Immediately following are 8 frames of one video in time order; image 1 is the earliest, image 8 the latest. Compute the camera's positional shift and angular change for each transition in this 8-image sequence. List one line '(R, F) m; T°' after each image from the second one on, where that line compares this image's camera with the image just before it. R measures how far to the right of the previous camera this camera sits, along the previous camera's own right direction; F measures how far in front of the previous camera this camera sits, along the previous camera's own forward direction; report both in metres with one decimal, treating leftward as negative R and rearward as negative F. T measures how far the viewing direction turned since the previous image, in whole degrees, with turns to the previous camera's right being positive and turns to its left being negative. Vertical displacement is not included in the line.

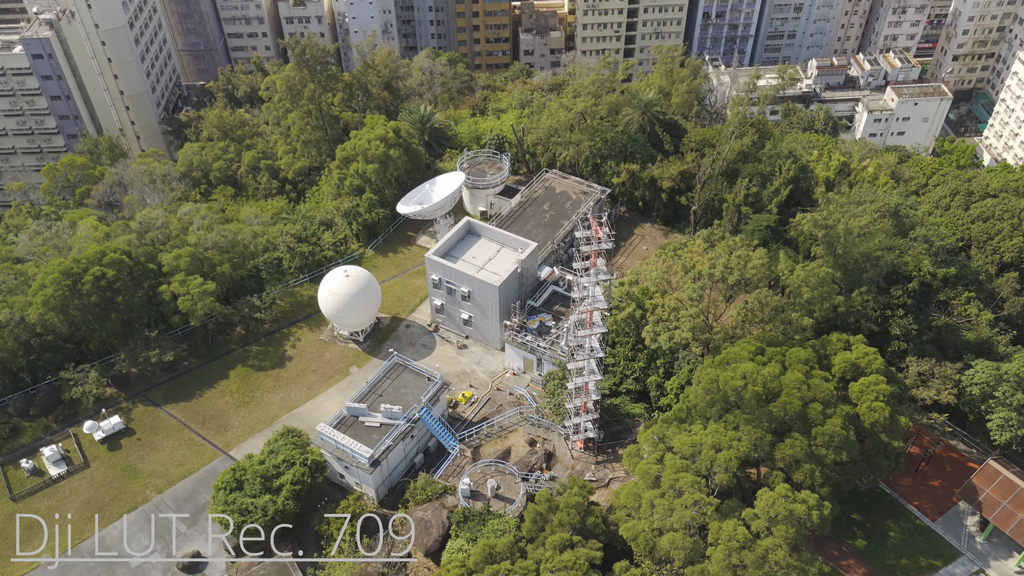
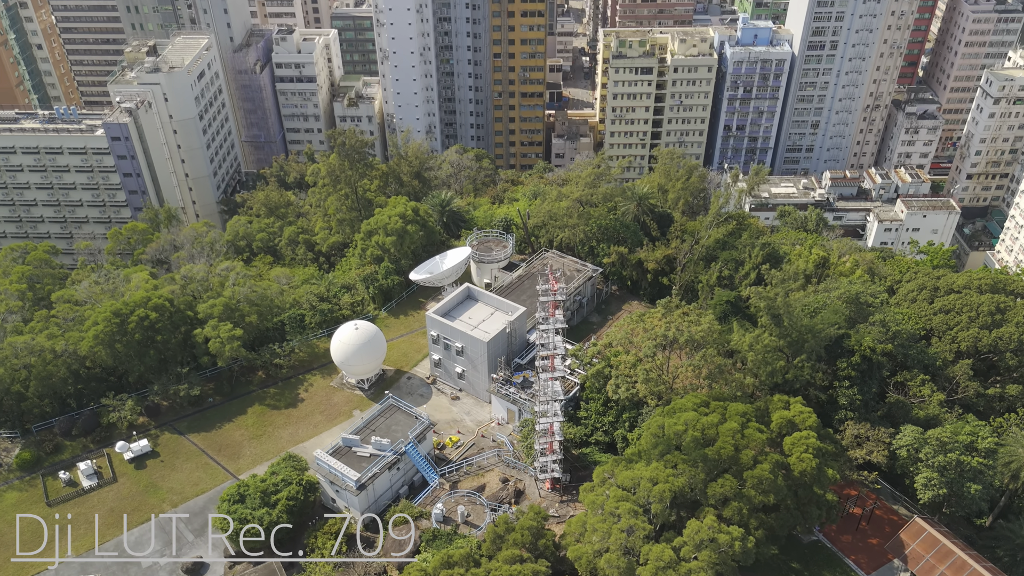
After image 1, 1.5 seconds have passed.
(+3.0, -4.5) m; -3°
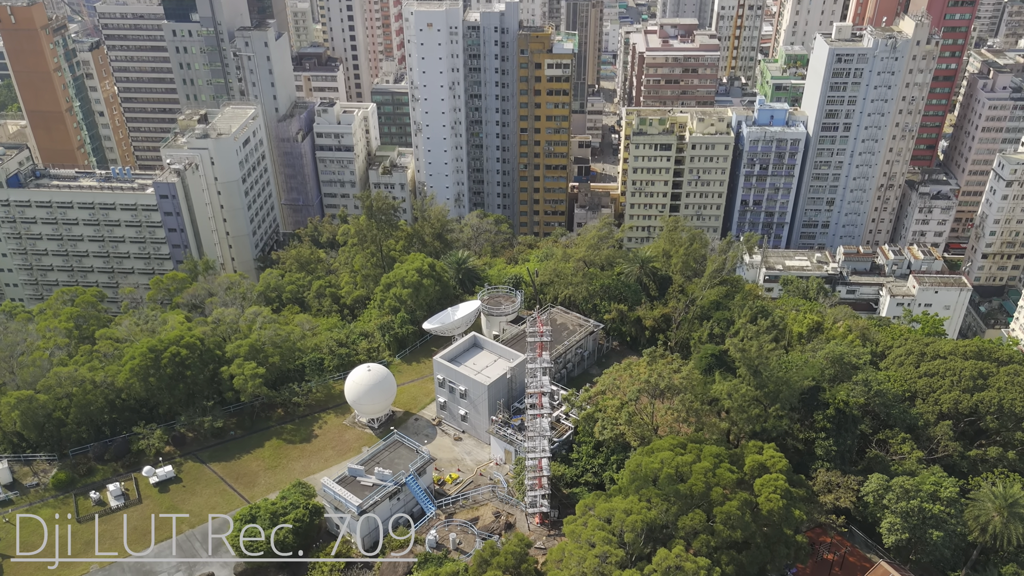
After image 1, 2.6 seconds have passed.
(+1.8, -3.3) m; -3°
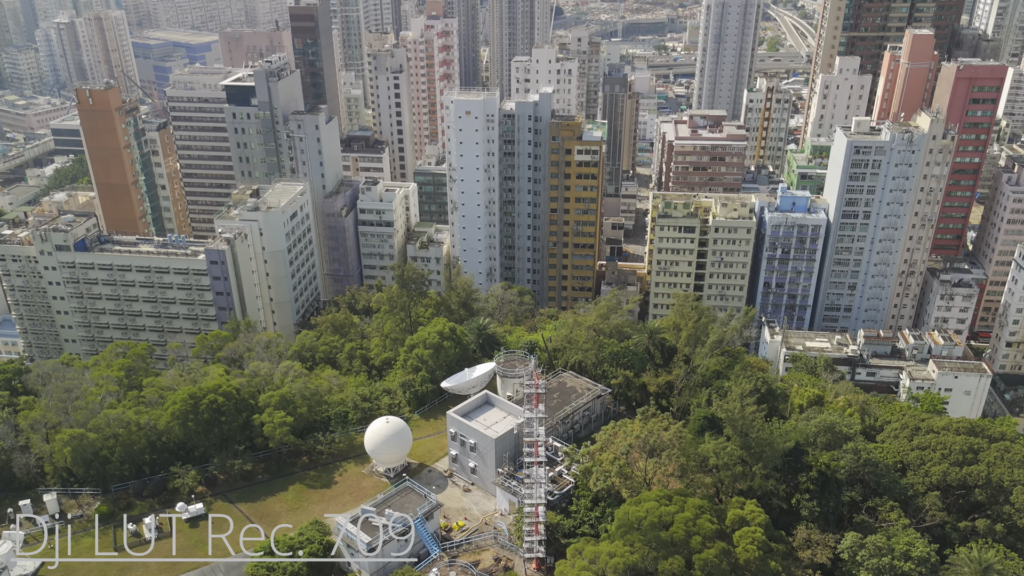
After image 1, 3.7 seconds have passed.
(+2.0, -3.9) m; -3°
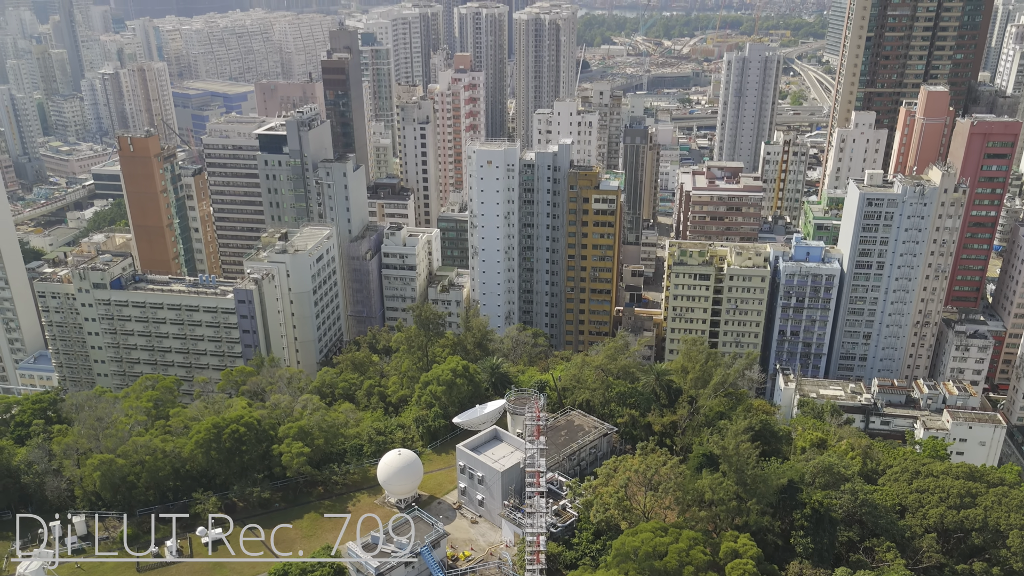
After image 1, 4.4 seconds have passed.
(+1.1, -2.4) m; -2°
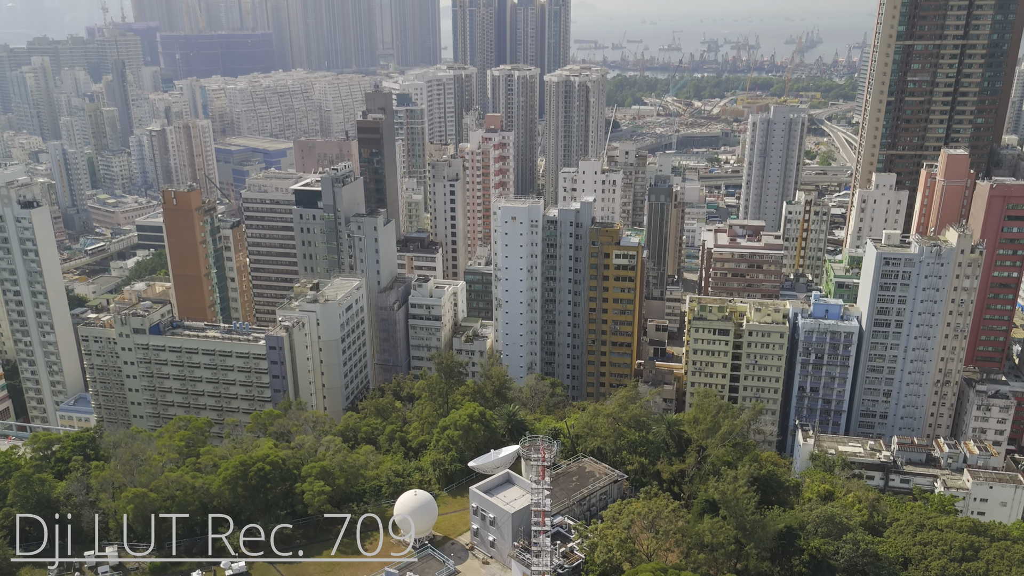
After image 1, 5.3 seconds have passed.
(+1.2, -2.8) m; -2°
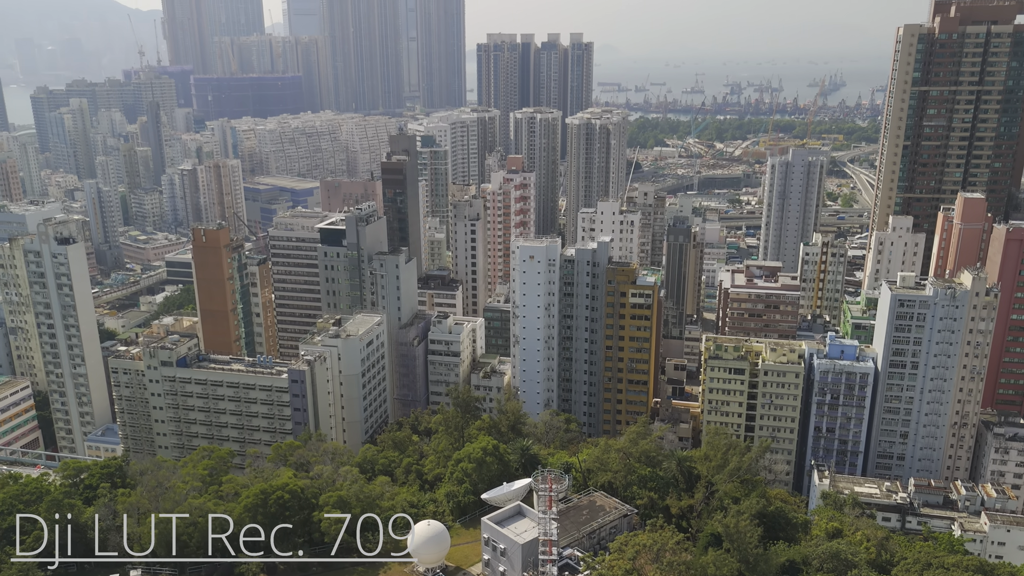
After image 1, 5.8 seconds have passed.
(+0.7, -2.0) m; -2°
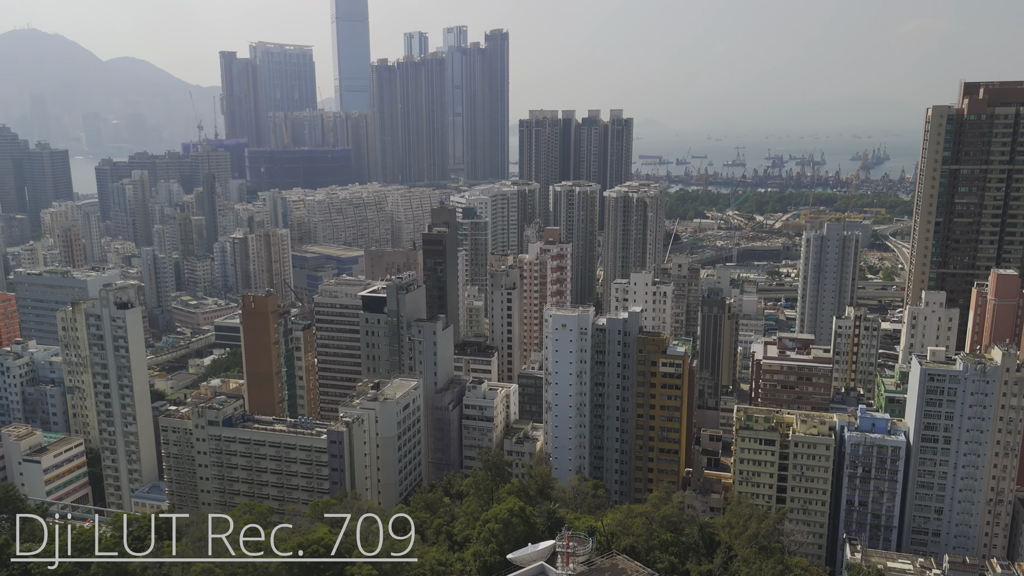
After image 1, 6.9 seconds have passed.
(+1.1, -3.5) m; -3°
